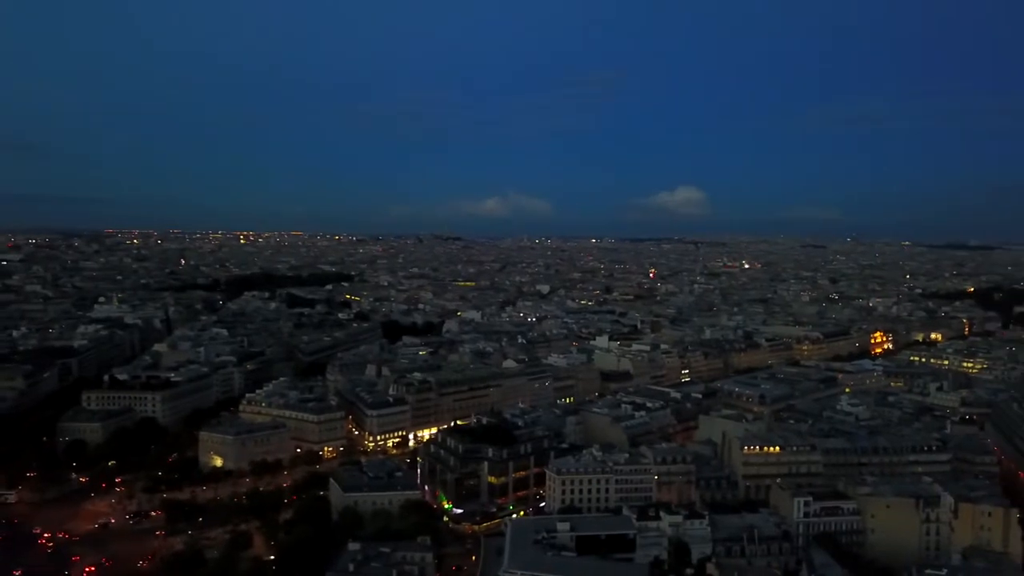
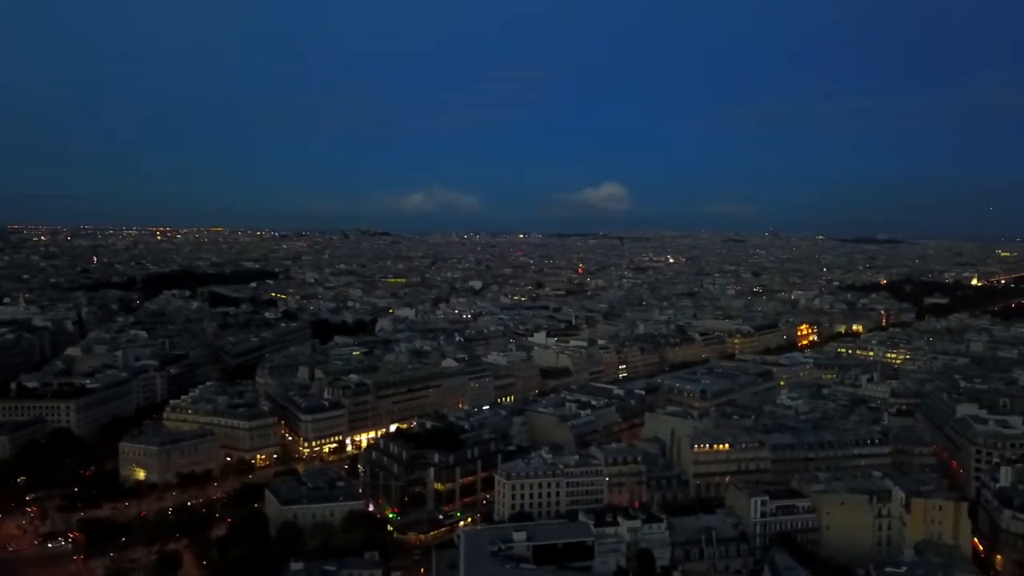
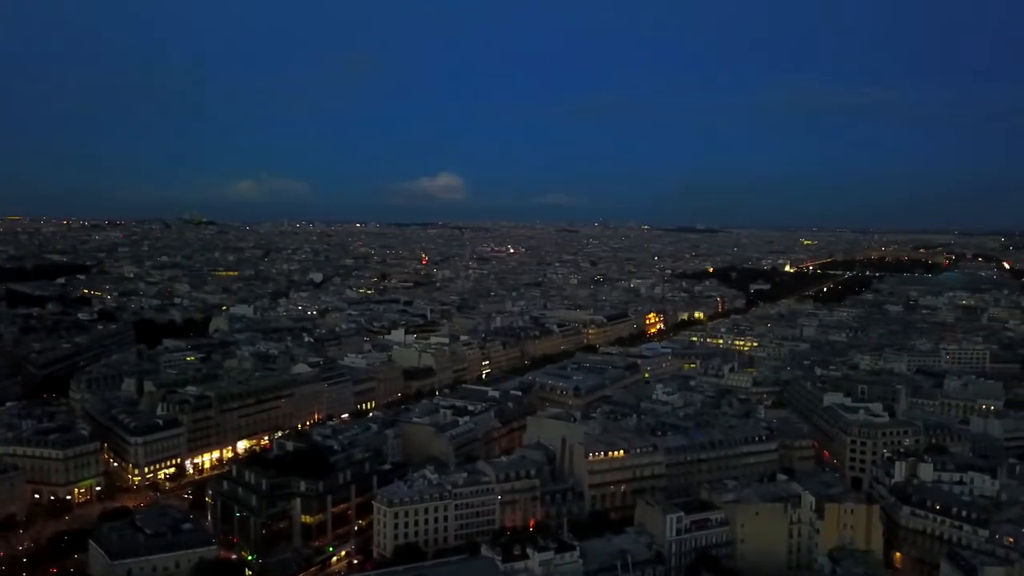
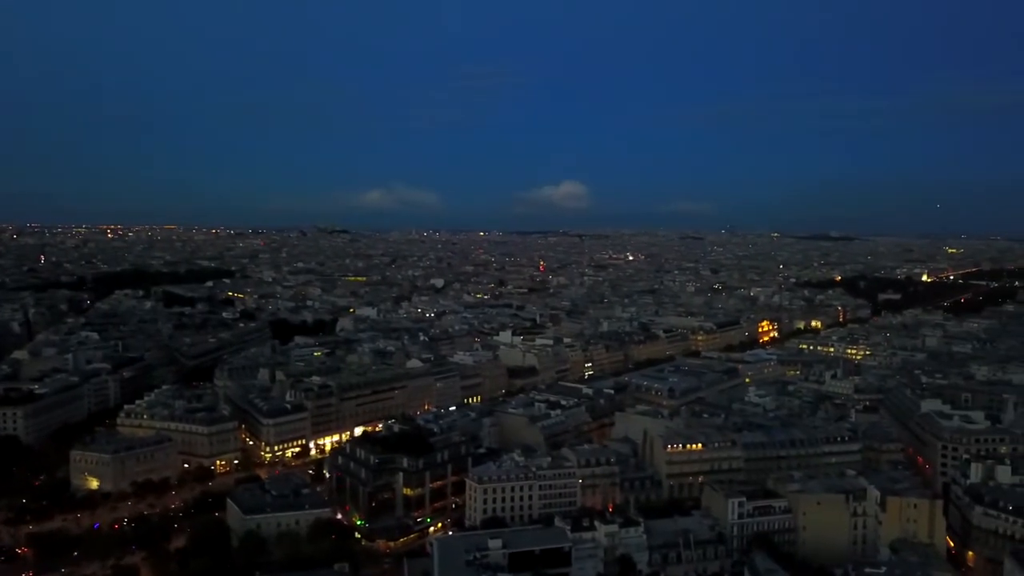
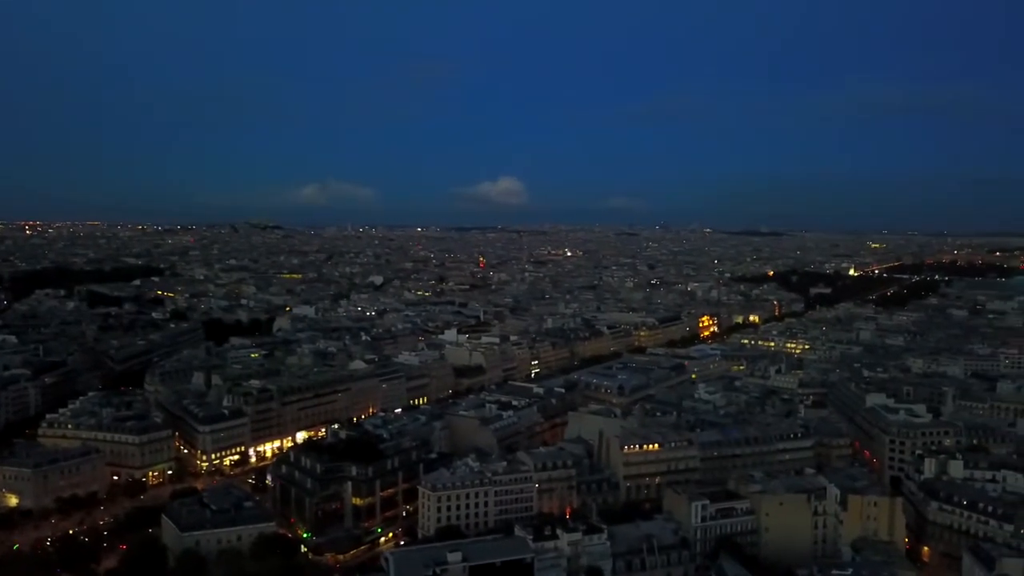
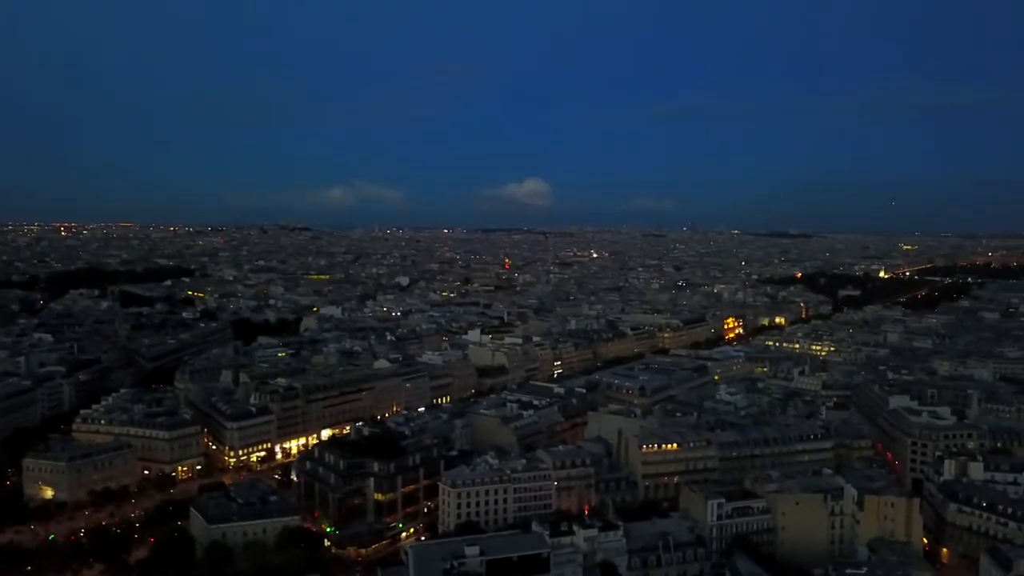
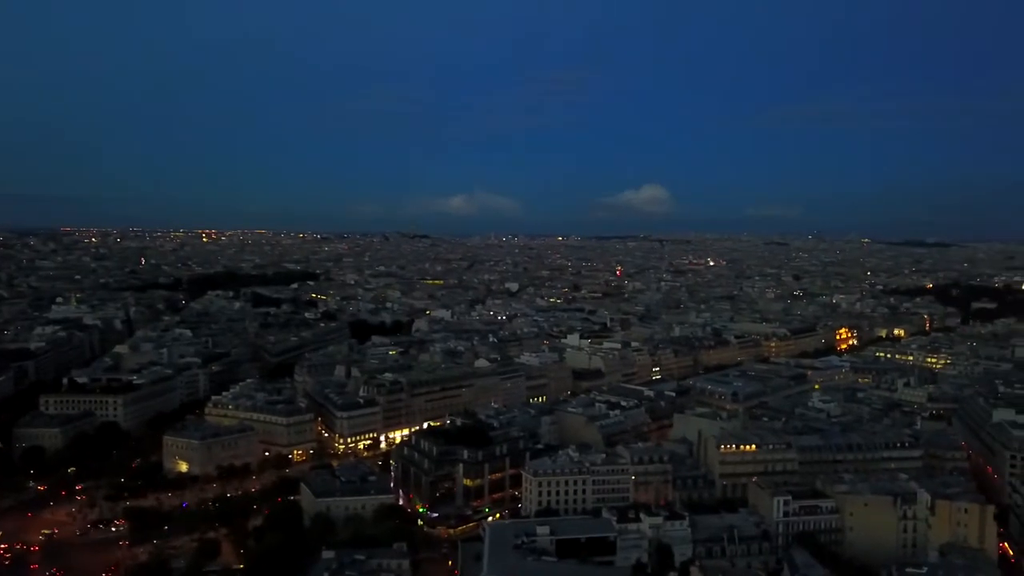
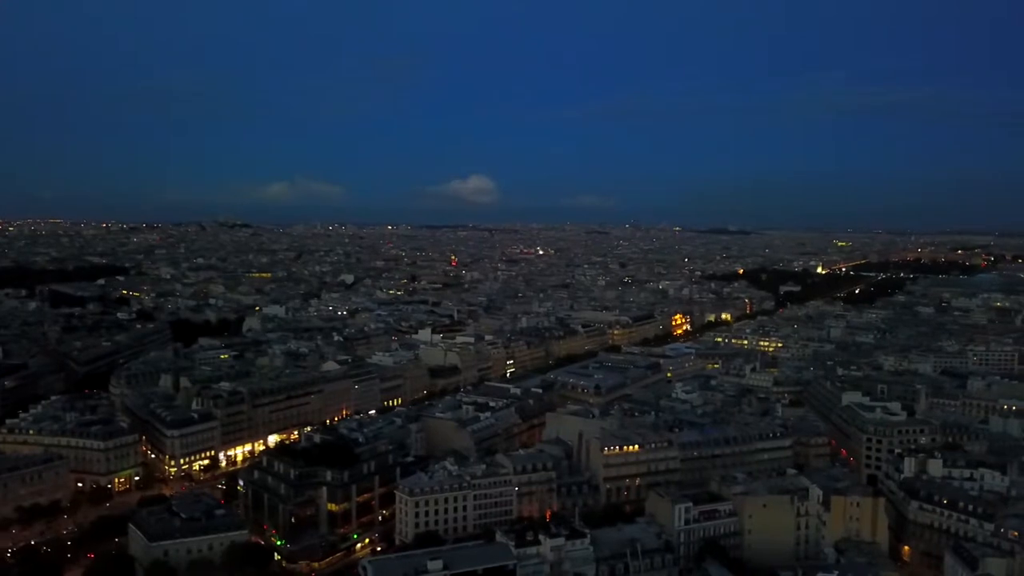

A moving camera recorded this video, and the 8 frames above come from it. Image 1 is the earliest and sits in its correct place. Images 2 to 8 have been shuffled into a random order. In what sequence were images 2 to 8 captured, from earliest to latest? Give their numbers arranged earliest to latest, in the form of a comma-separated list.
7, 2, 4, 6, 5, 8, 3
